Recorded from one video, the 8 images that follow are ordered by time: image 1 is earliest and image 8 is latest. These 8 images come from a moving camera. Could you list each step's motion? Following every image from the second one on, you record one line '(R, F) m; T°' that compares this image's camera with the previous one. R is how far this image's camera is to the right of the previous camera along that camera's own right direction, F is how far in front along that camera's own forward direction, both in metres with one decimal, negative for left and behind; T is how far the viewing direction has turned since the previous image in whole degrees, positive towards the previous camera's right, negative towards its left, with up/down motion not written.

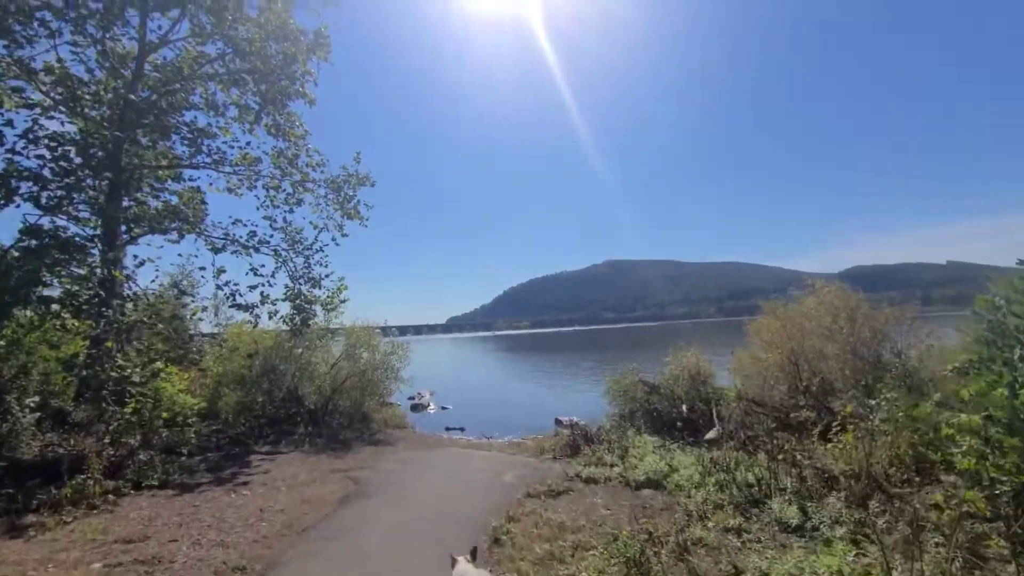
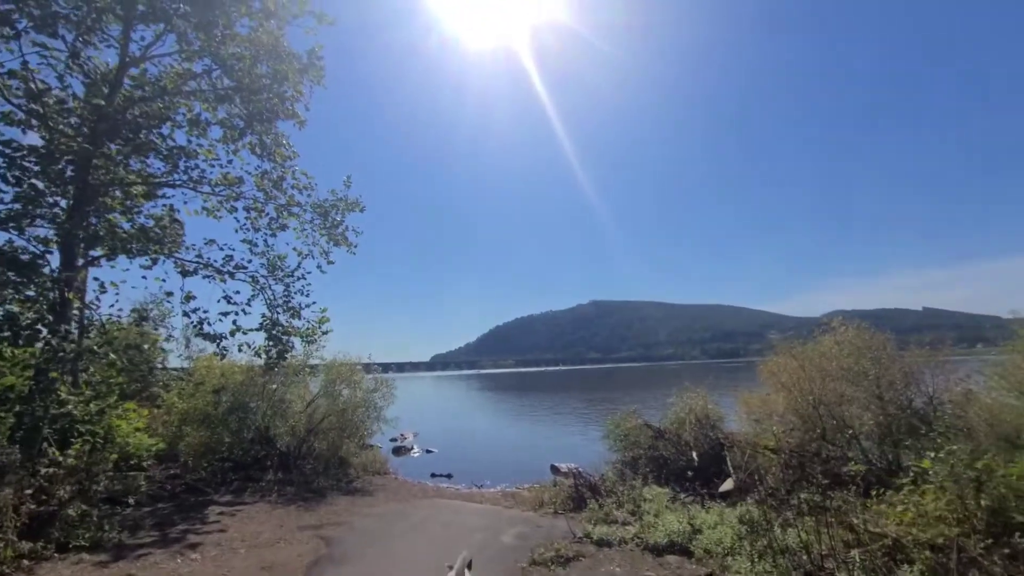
(-0.5, +1.5) m; +2°
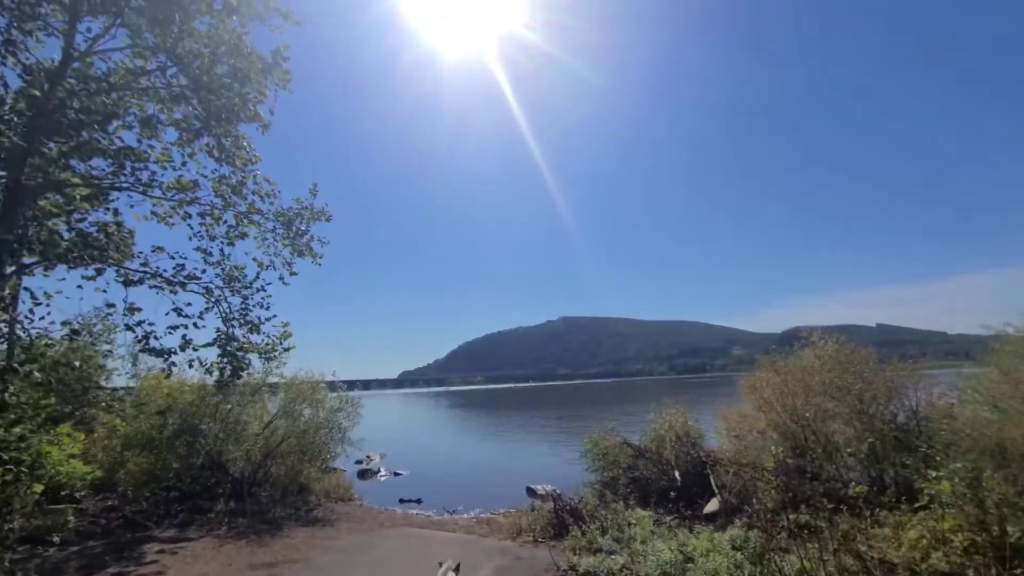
(-0.2, +0.9) m; +3°
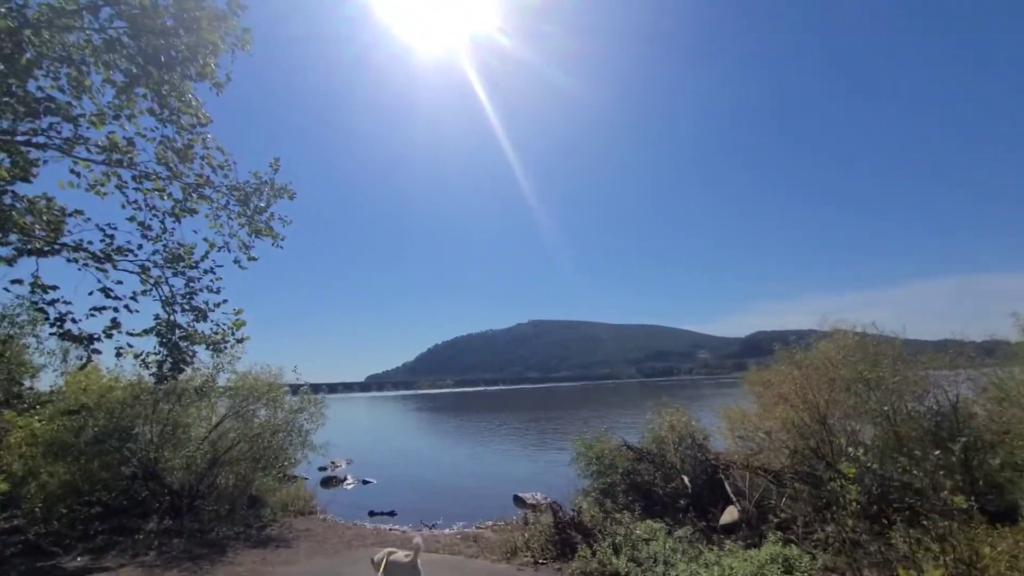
(-0.7, +2.3) m; +3°
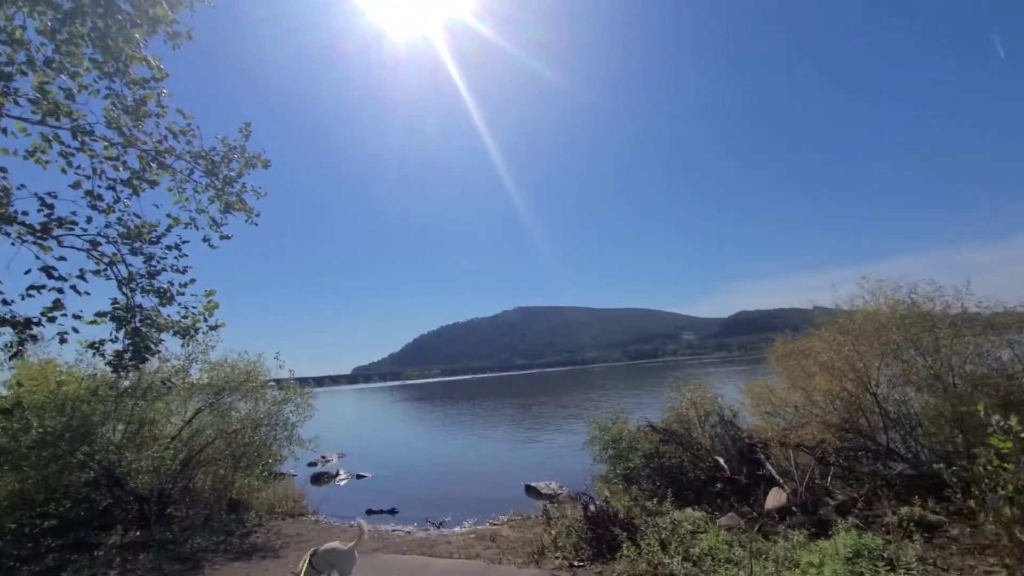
(-0.8, +2.0) m; +2°
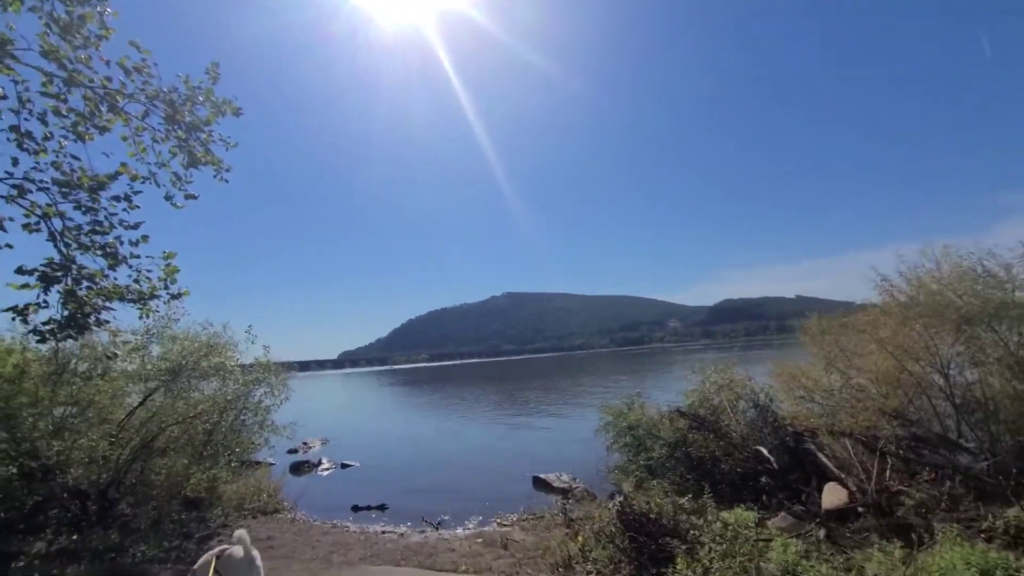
(-0.6, +2.3) m; +1°
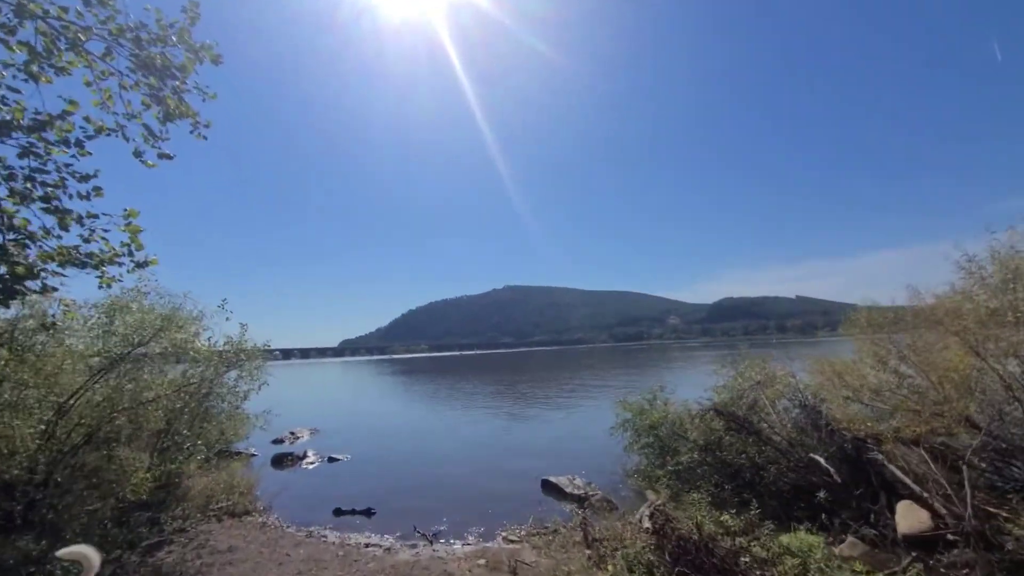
(-0.3, +2.0) m; 0°
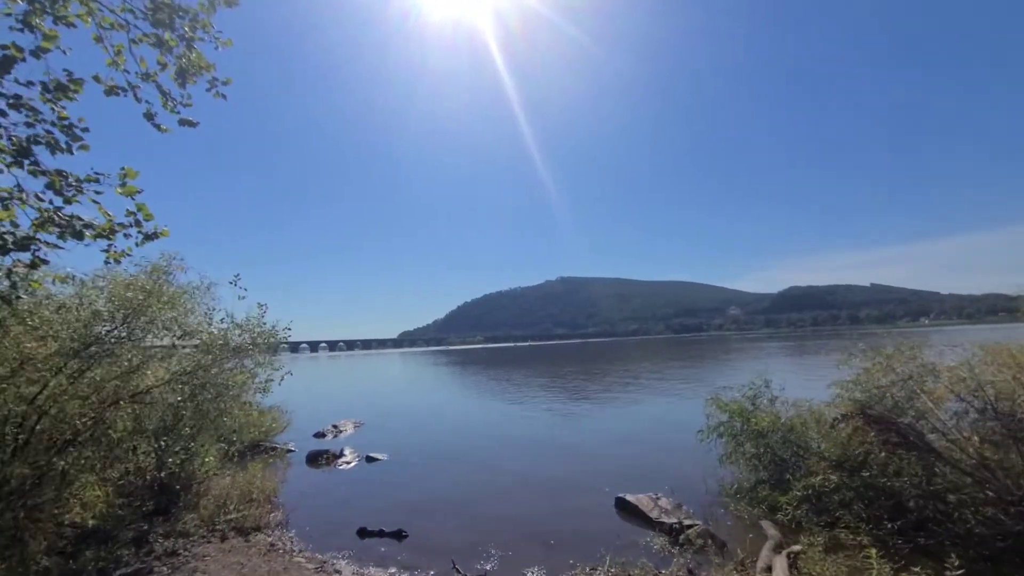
(-0.3, +2.9) m; -6°
